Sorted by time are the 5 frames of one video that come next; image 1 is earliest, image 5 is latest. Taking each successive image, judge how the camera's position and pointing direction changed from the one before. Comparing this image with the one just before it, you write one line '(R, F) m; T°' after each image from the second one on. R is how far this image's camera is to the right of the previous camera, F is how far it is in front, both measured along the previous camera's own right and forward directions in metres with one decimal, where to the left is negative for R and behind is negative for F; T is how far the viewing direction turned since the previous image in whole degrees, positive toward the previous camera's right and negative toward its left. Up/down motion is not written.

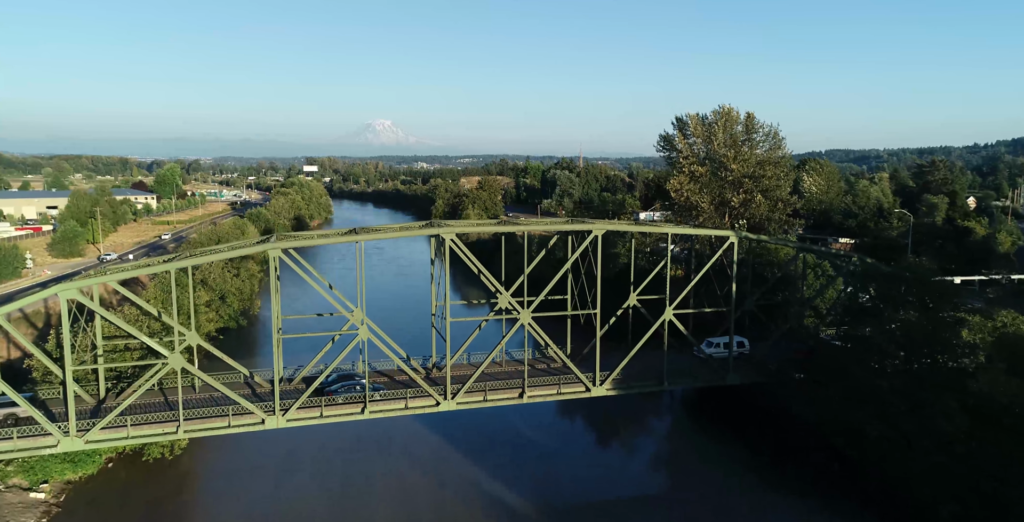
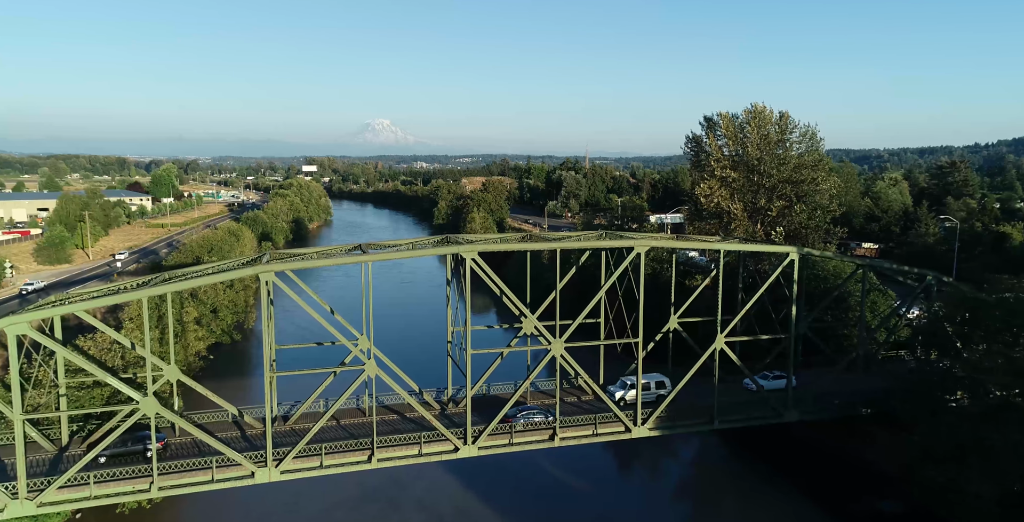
(-0.7, +2.8) m; 0°
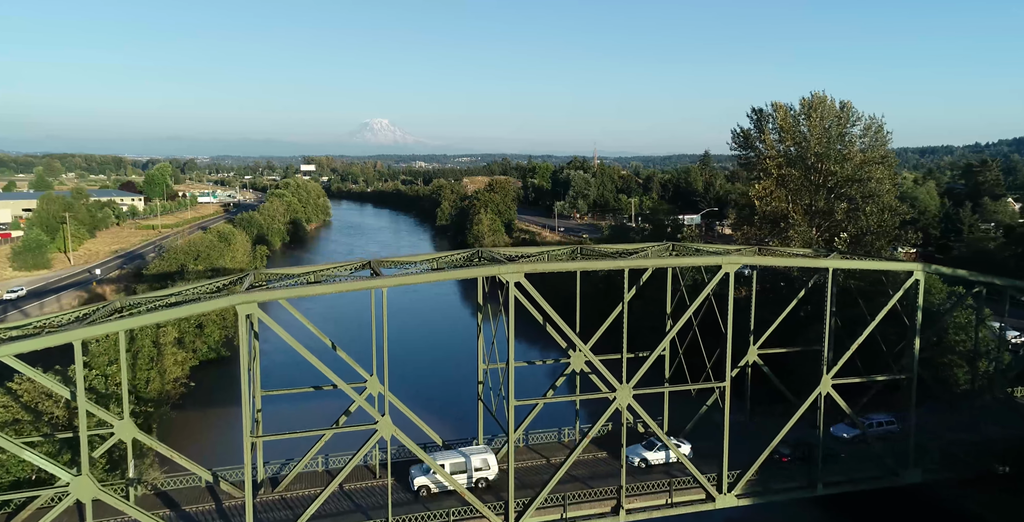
(-1.0, +4.1) m; 0°
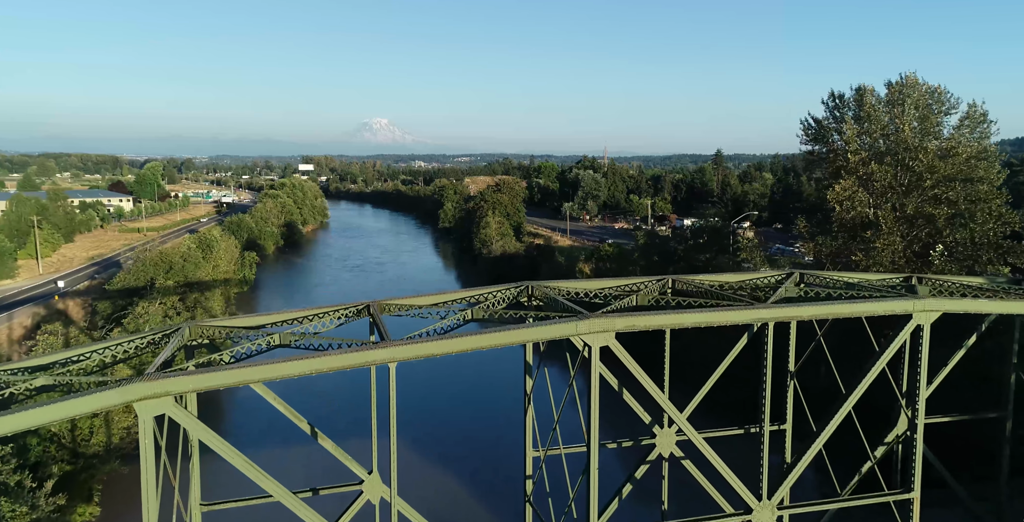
(-0.9, +5.0) m; 0°
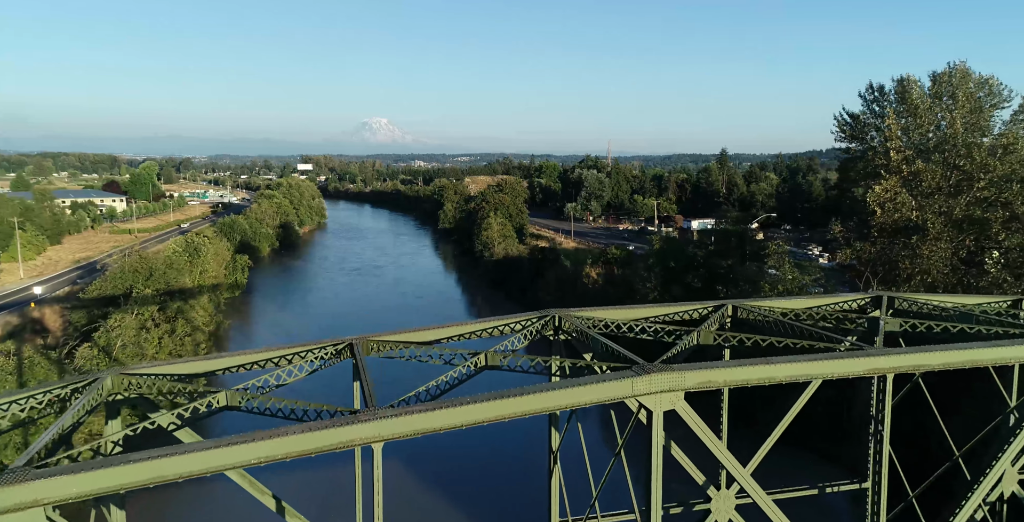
(-0.3, +2.3) m; 0°
